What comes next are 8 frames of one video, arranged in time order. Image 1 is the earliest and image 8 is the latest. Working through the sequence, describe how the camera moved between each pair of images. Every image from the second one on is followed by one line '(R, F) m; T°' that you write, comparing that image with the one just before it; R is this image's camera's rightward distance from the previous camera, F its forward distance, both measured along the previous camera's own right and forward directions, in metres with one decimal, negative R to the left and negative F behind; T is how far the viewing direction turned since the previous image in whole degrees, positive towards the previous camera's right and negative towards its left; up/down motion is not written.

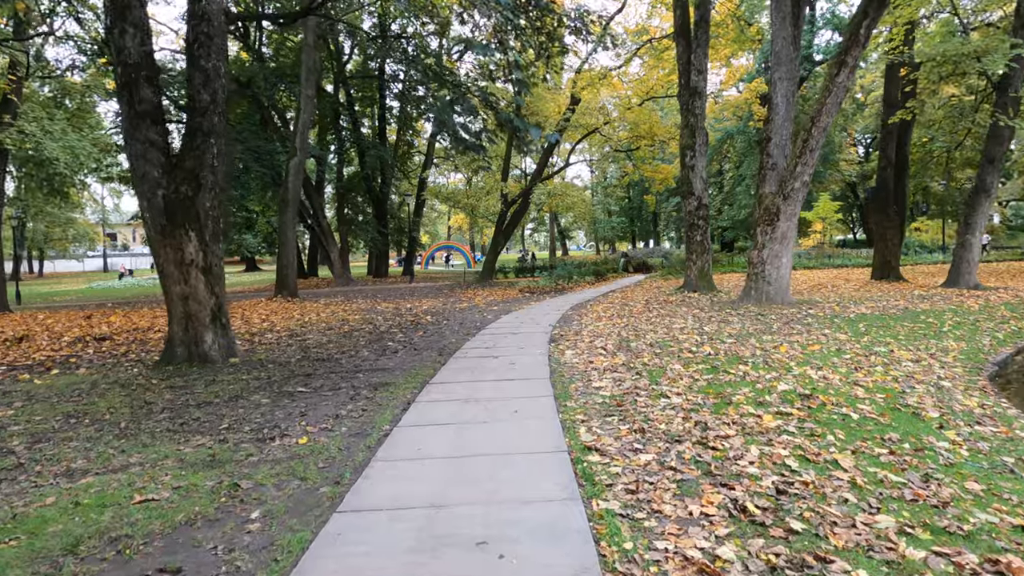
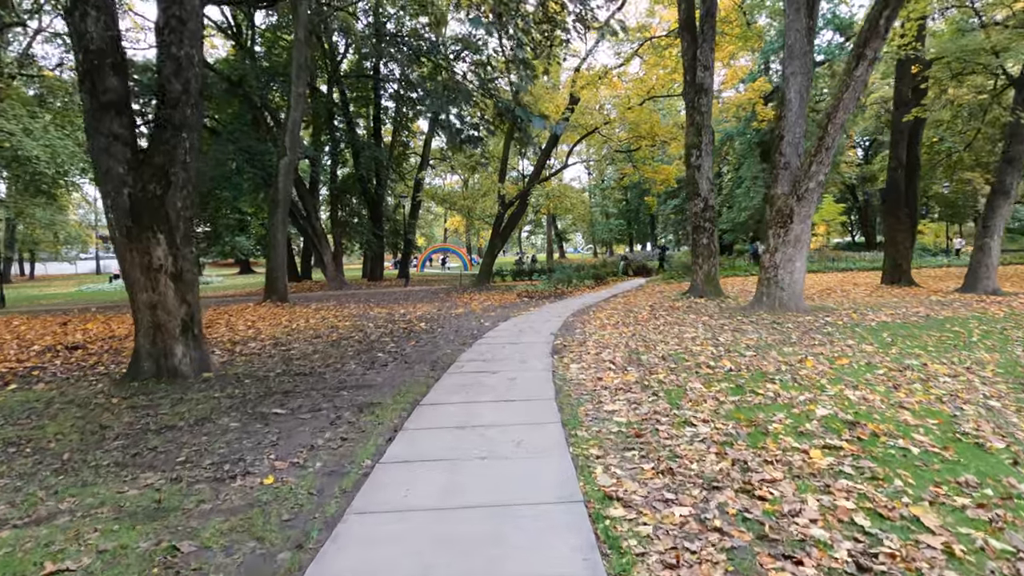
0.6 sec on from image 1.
(0.0, +0.6) m; 0°
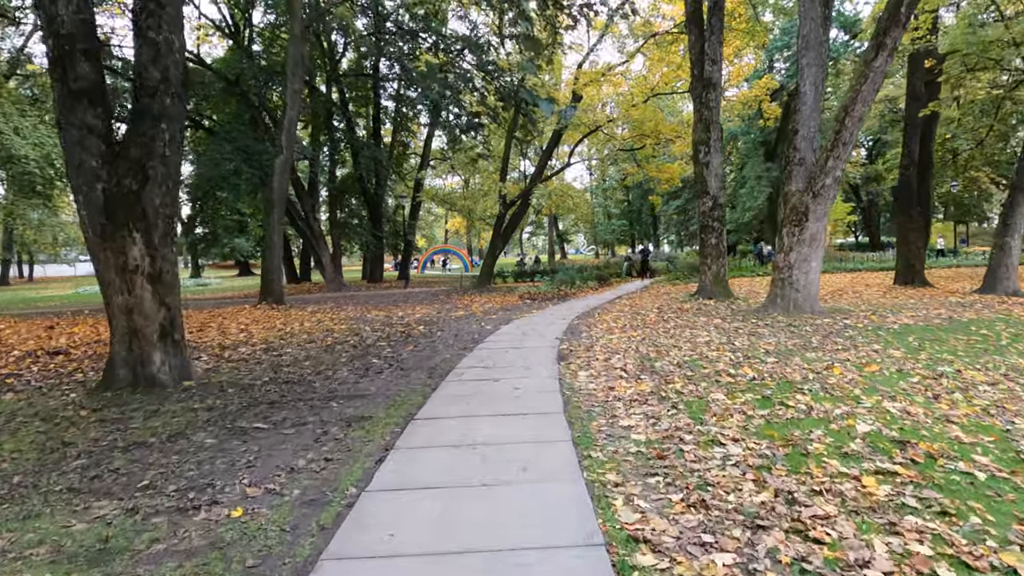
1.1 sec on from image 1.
(0.0, +0.5) m; 0°
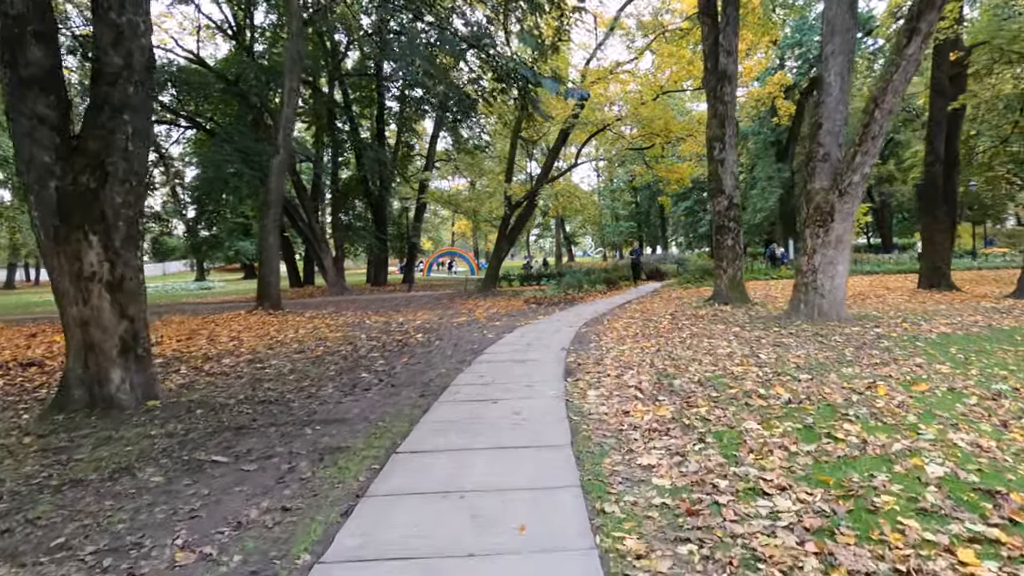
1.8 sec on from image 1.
(+0.1, +0.7) m; -1°
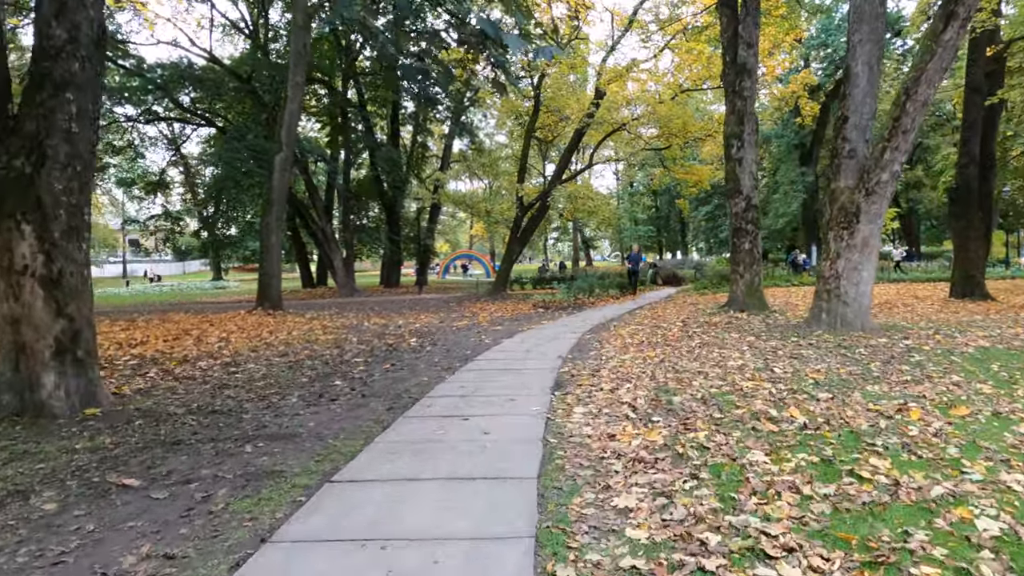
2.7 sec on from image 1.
(+0.3, +0.6) m; -2°
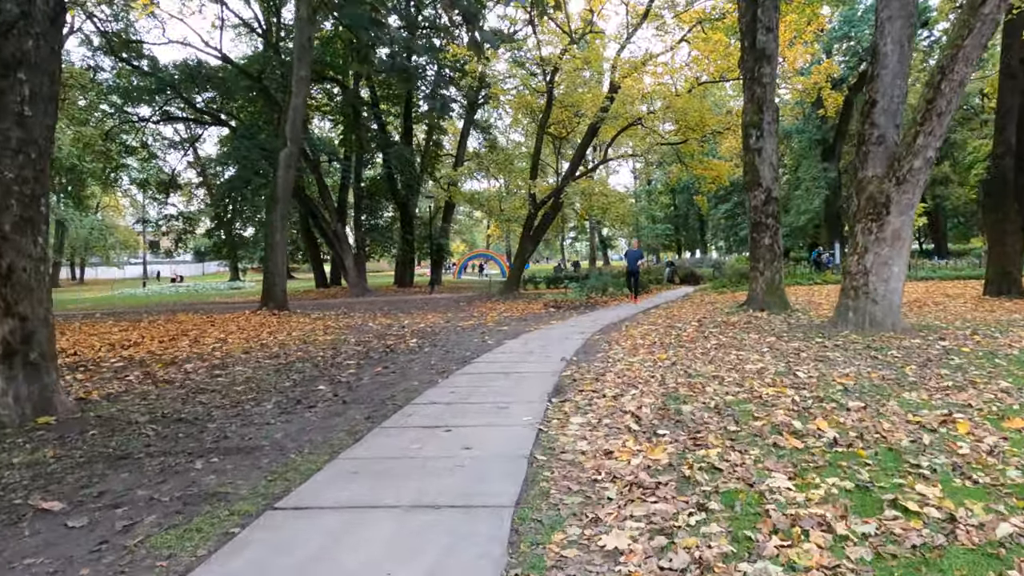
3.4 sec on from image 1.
(+0.2, +0.5) m; -2°
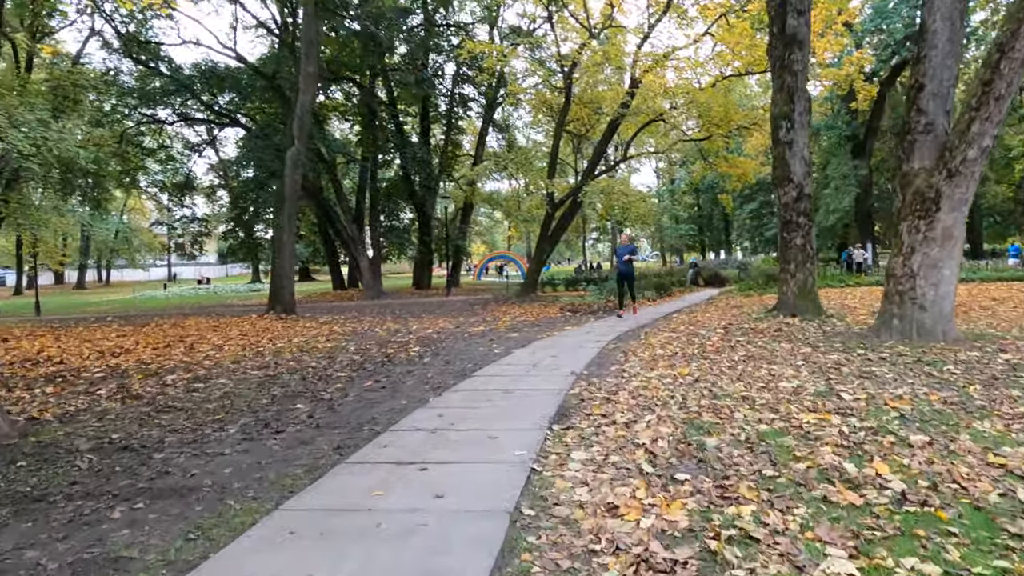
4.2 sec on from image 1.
(+0.2, +0.7) m; -2°
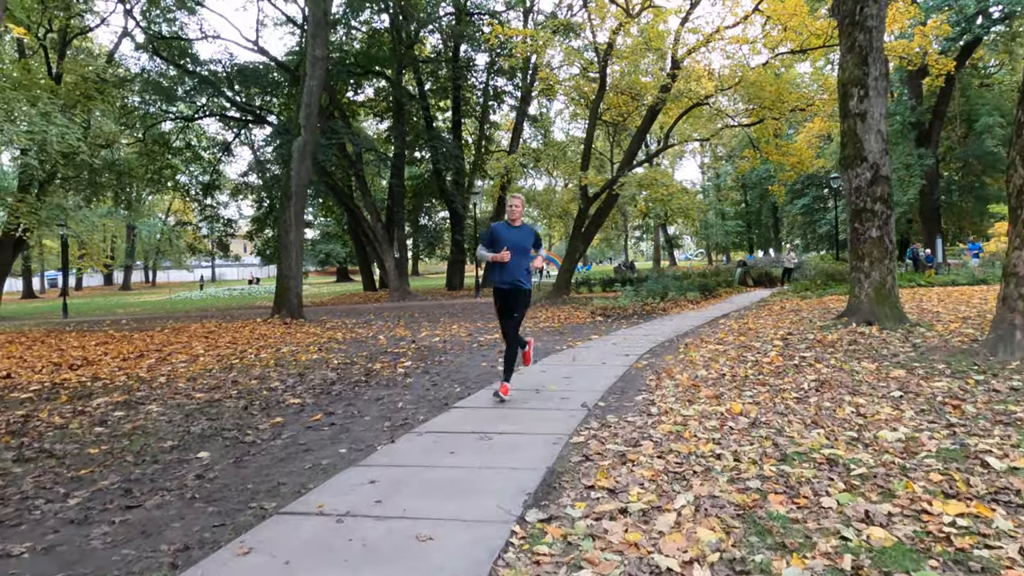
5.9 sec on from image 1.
(+0.4, +1.6) m; -4°
